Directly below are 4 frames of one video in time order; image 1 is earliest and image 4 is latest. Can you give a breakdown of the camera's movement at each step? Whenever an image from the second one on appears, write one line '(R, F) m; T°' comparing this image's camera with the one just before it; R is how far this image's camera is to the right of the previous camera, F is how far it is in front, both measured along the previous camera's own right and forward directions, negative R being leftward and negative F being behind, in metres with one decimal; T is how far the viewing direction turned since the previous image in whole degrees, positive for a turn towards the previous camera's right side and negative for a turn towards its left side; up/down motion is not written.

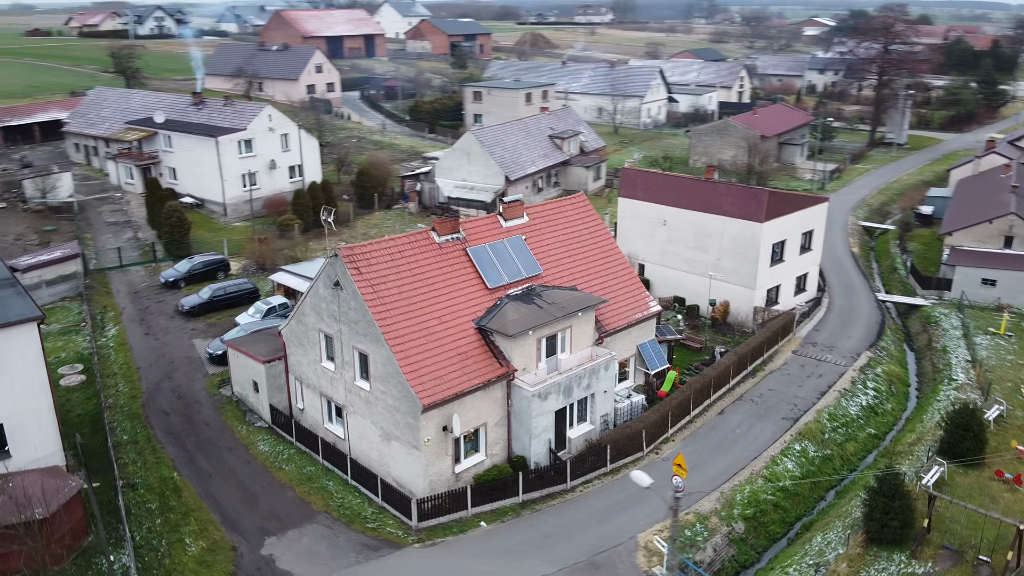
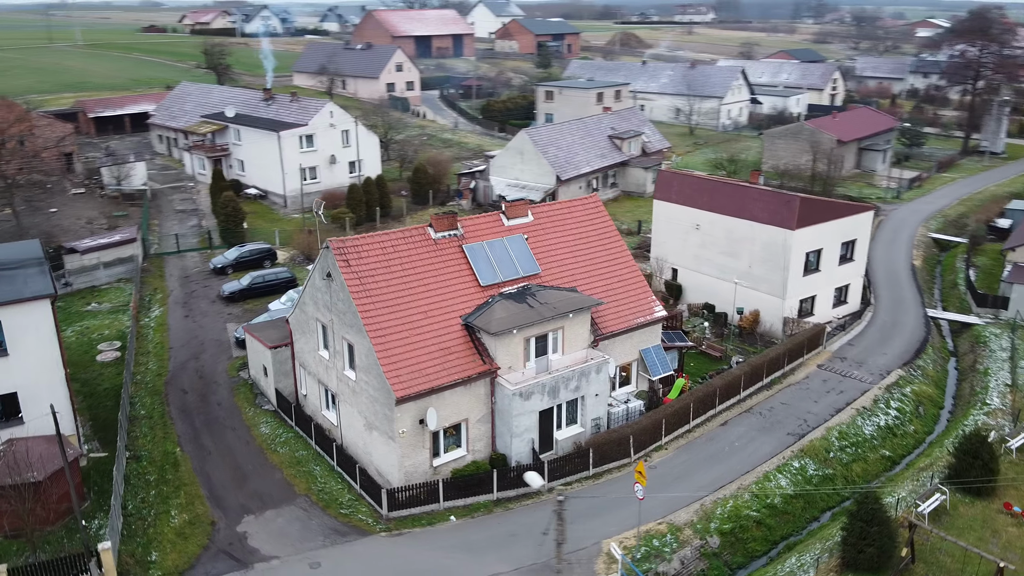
(+3.3, +0.1) m; -7°
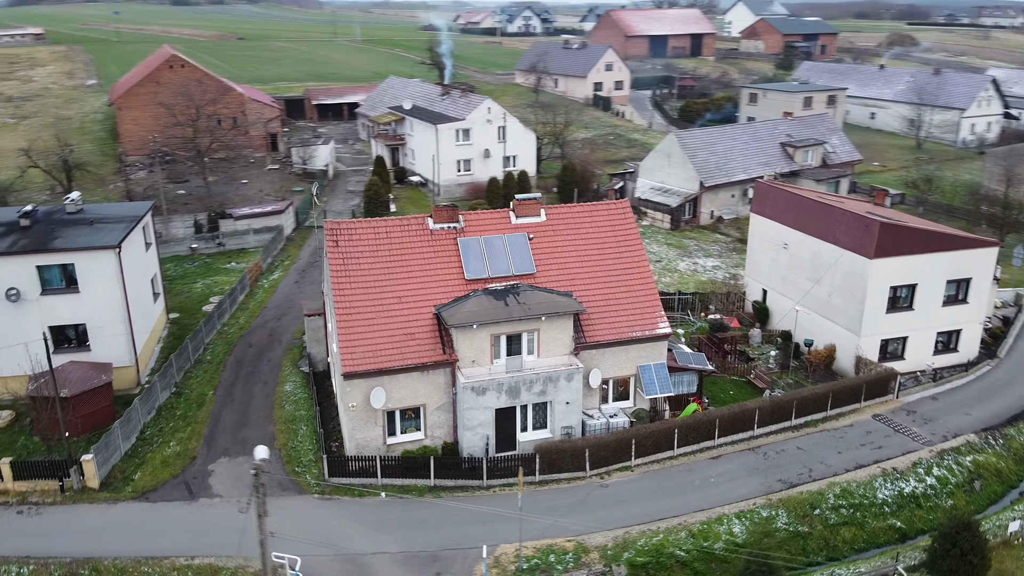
(+8.7, +1.3) m; -19°
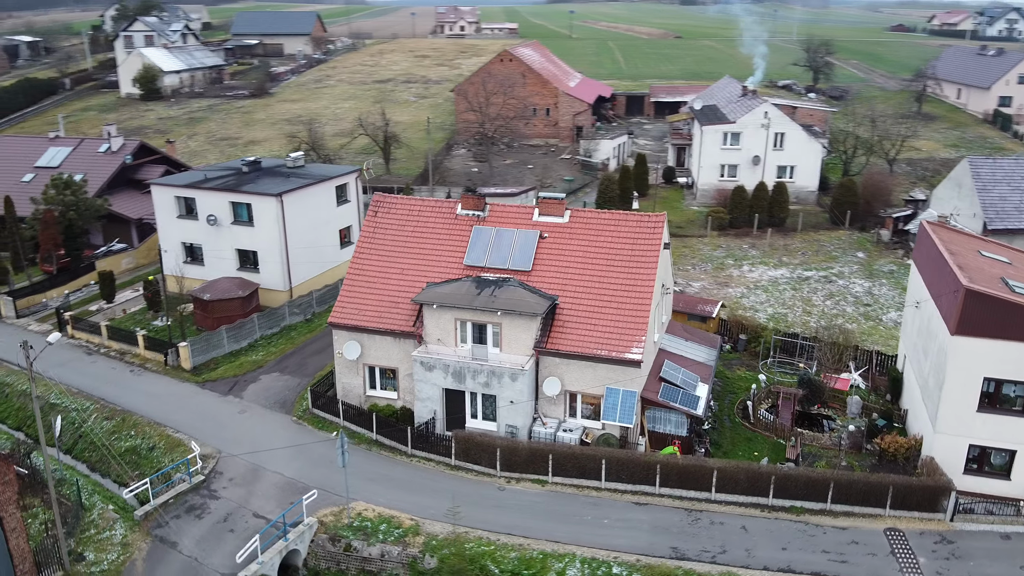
(+14.4, +3.8) m; -33°
